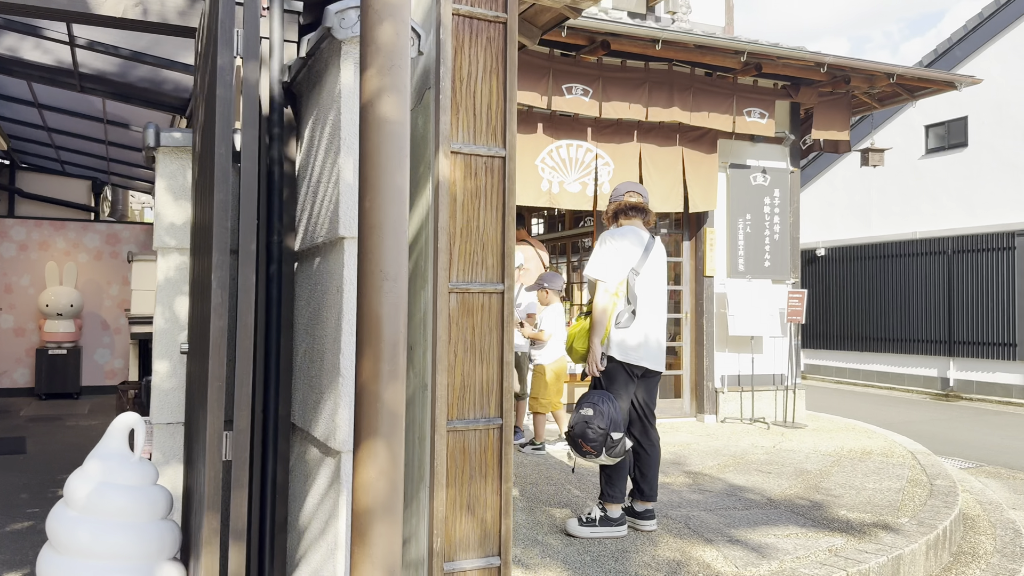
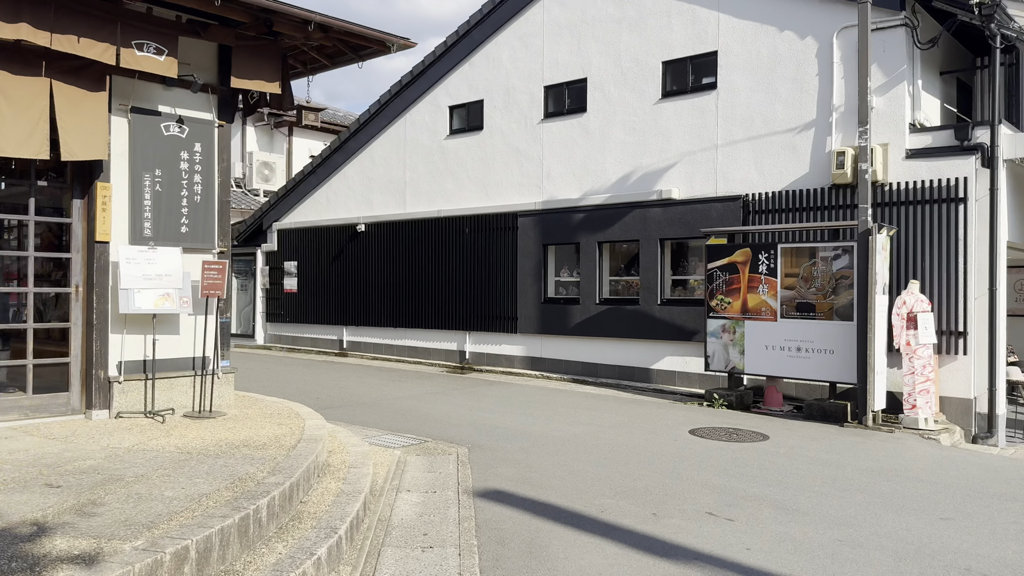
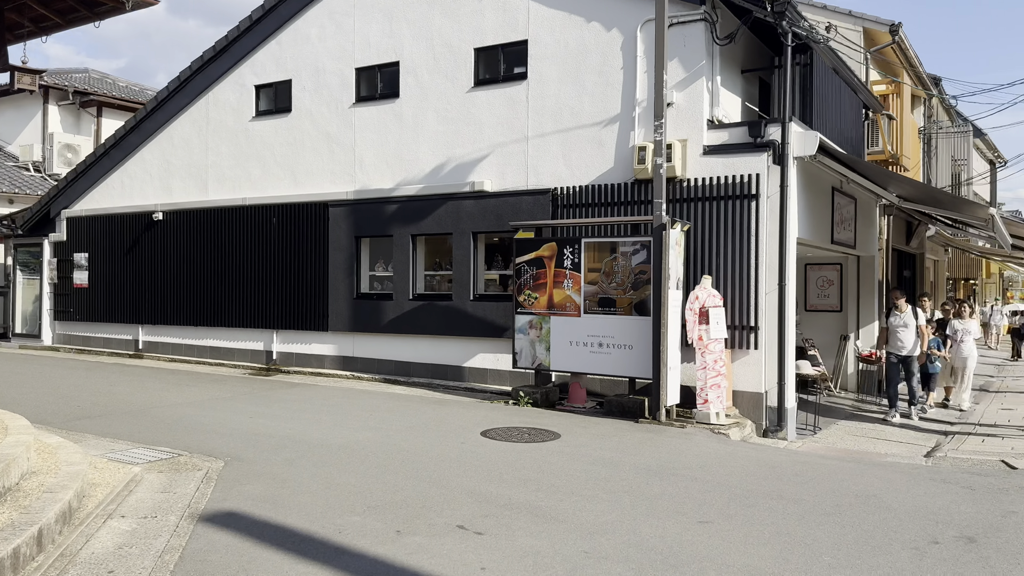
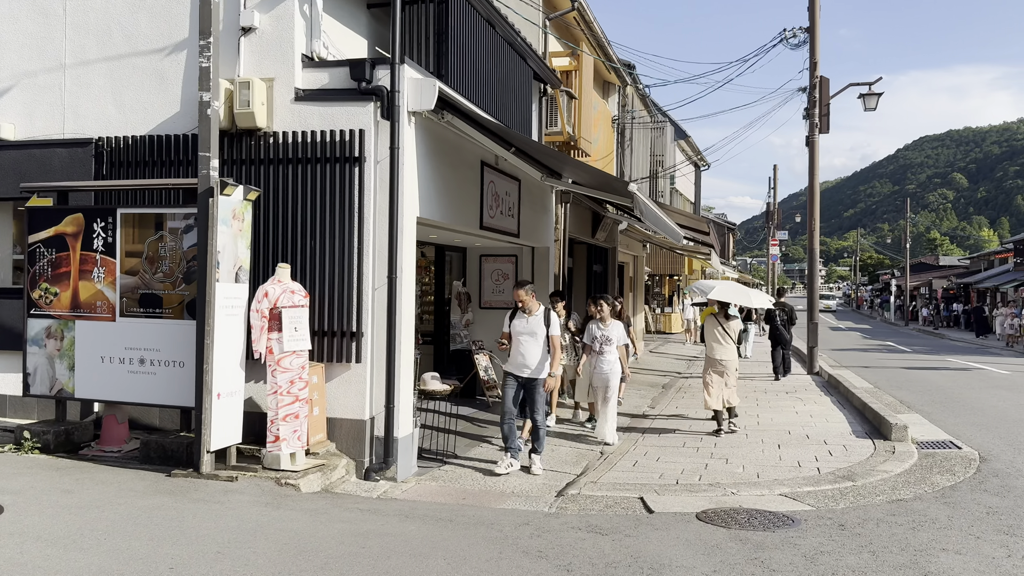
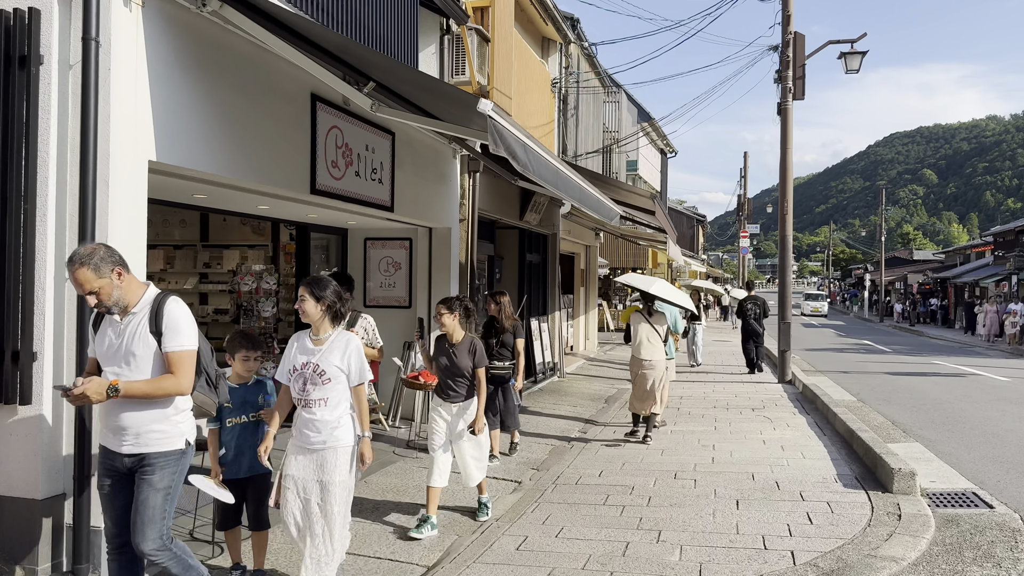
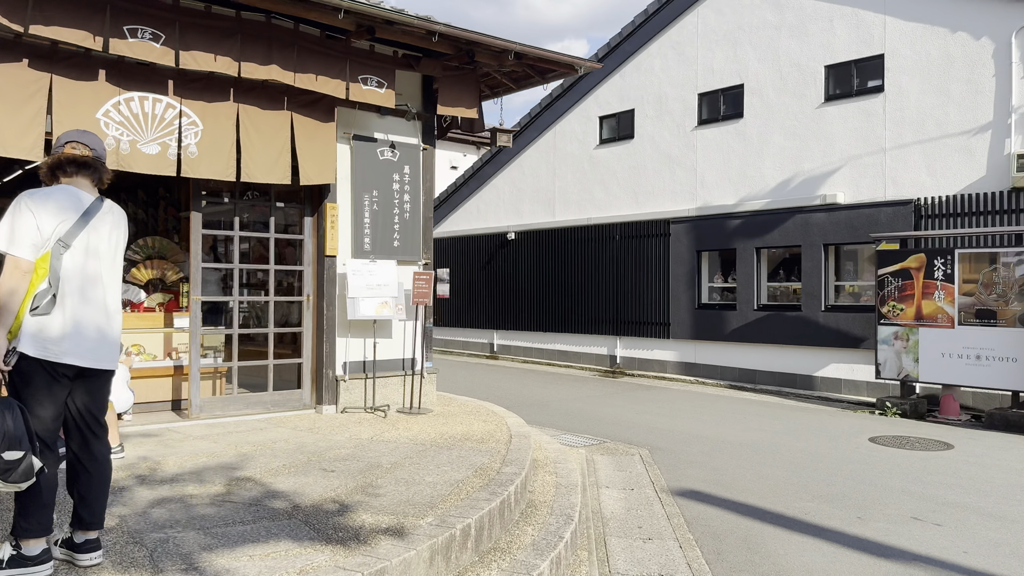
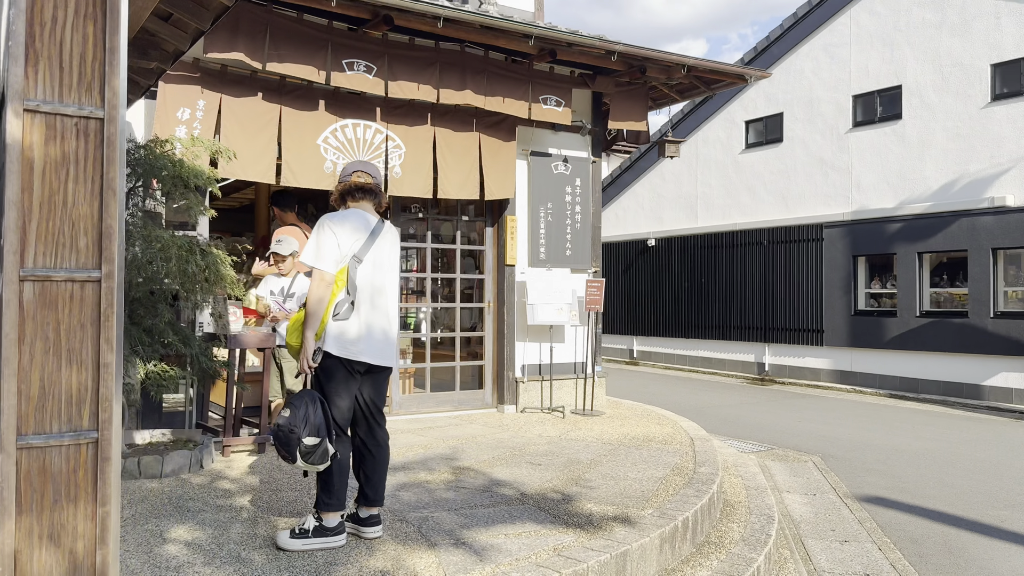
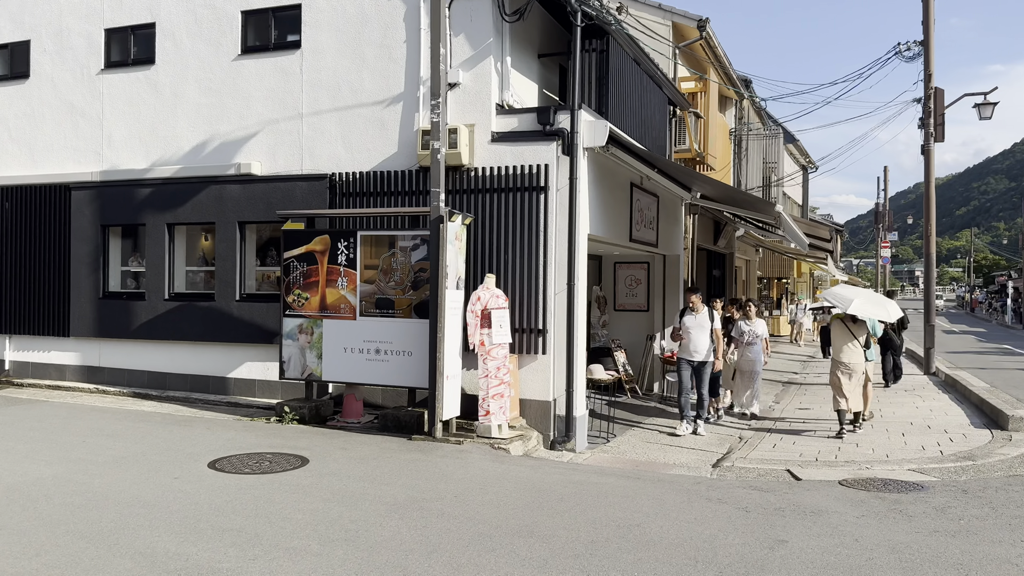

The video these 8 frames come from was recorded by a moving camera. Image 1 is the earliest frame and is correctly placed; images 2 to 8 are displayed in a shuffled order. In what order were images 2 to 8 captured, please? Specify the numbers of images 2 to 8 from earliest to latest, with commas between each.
7, 6, 2, 3, 8, 4, 5
